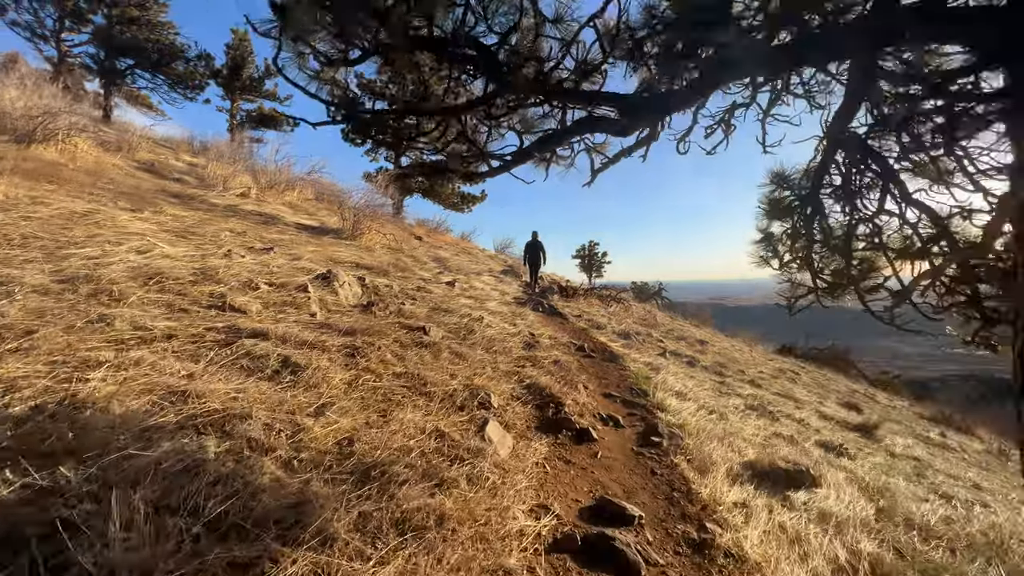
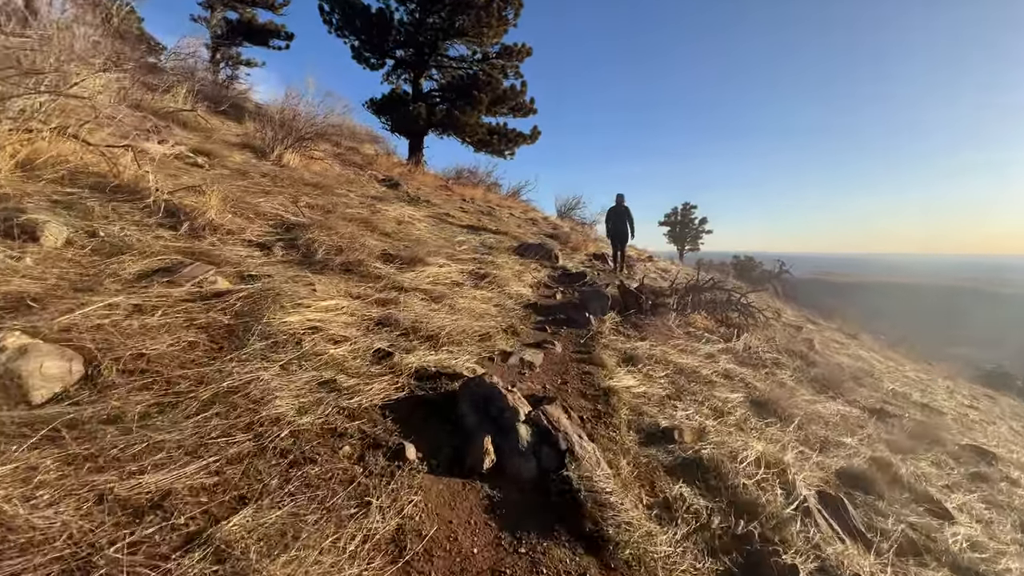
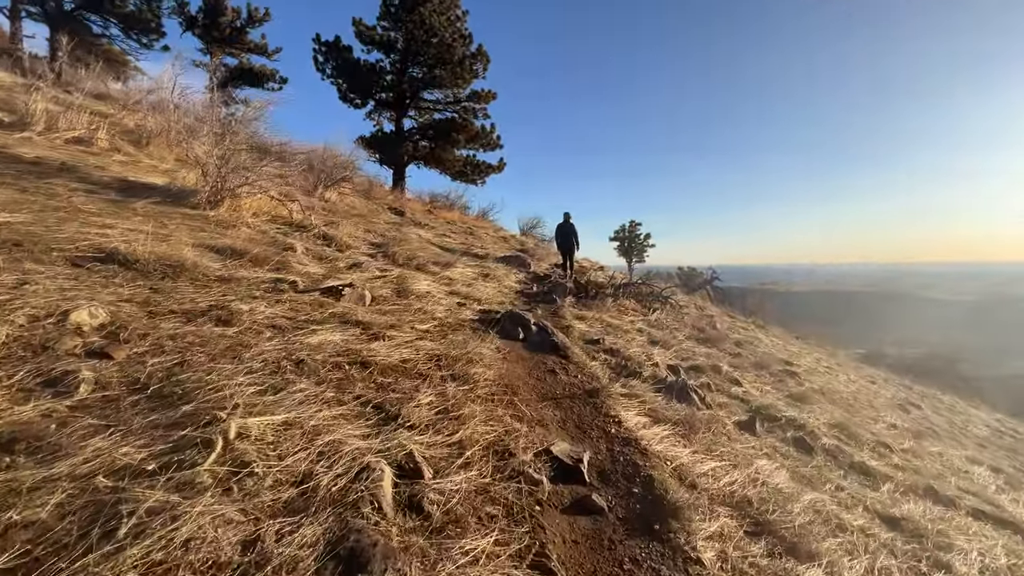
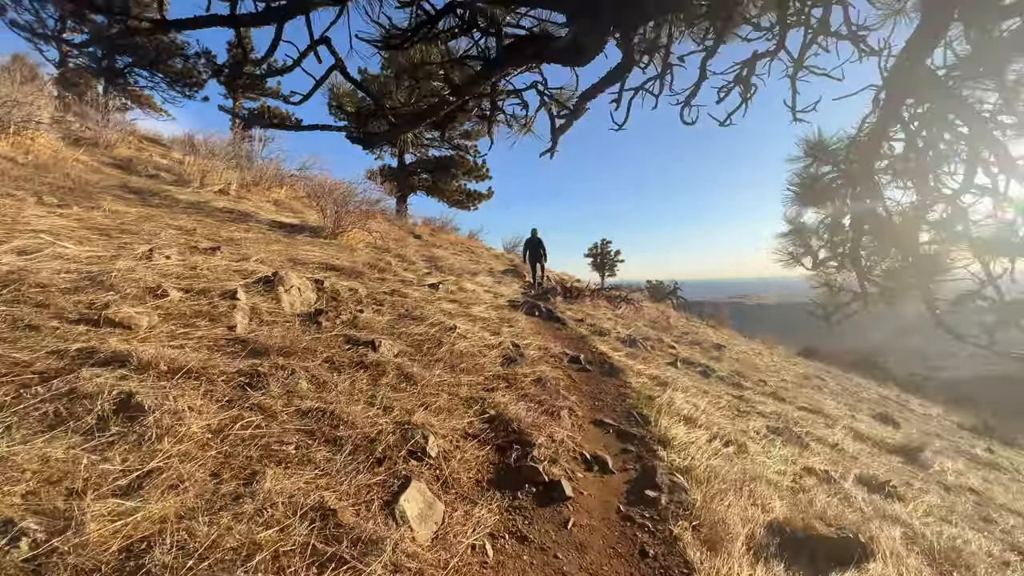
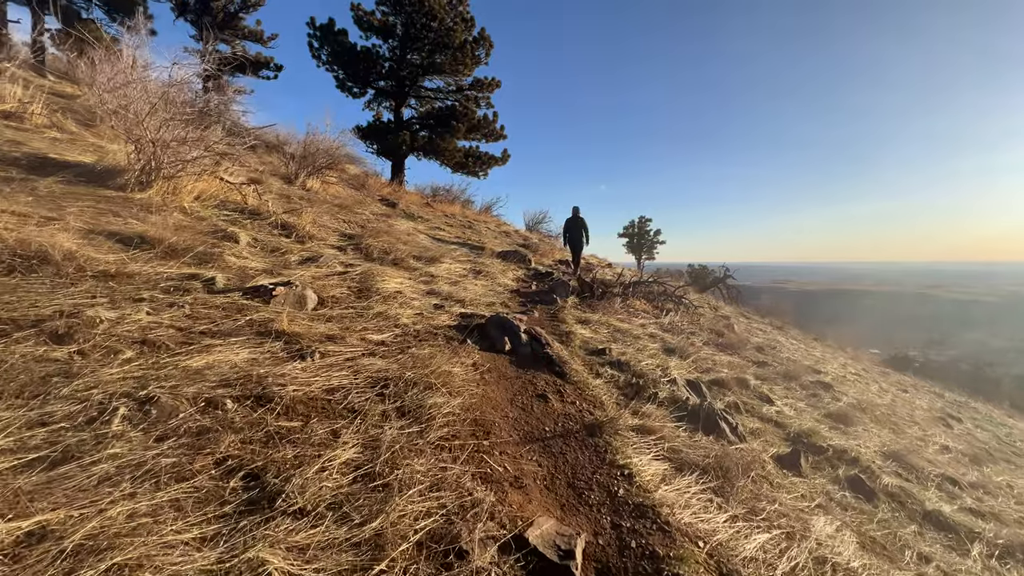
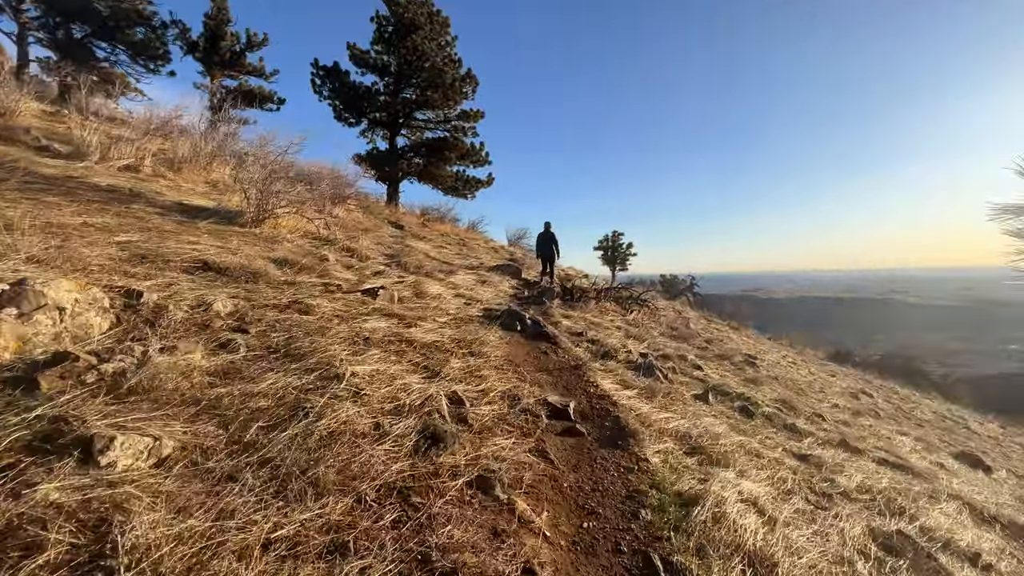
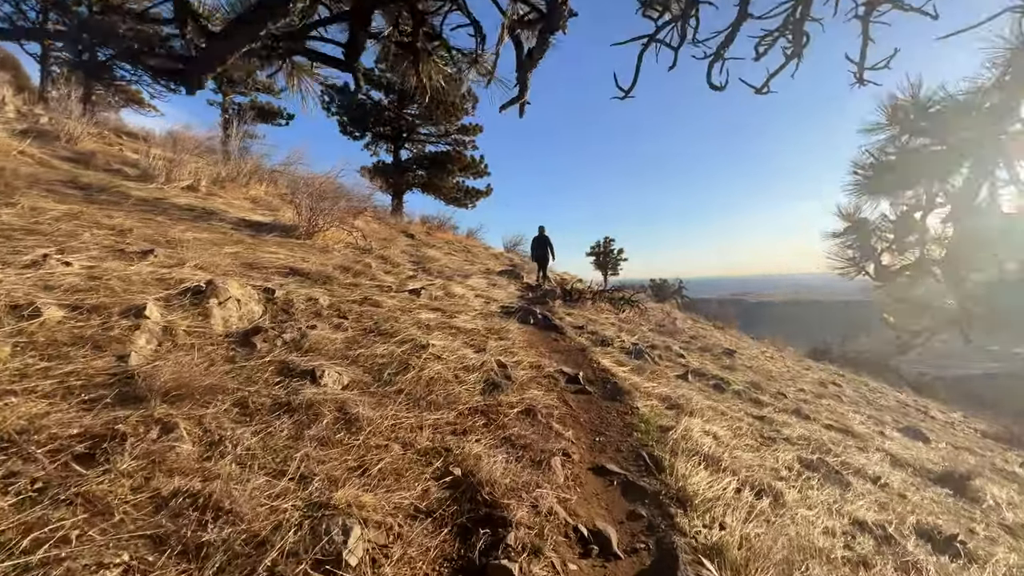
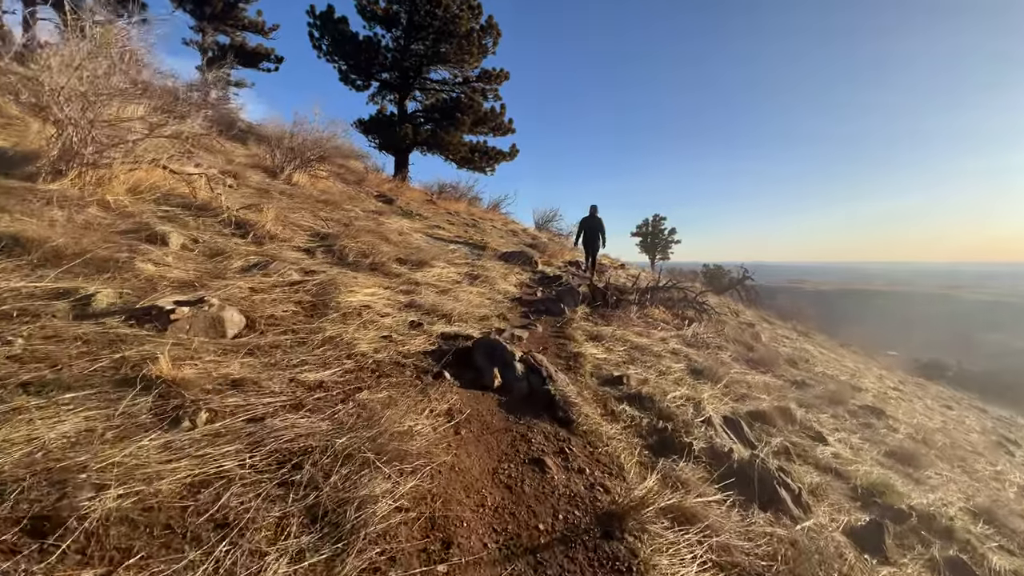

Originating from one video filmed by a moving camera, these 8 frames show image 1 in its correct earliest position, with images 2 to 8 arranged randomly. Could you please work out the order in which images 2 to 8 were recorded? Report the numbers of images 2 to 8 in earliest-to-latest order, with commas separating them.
4, 7, 6, 3, 5, 8, 2
